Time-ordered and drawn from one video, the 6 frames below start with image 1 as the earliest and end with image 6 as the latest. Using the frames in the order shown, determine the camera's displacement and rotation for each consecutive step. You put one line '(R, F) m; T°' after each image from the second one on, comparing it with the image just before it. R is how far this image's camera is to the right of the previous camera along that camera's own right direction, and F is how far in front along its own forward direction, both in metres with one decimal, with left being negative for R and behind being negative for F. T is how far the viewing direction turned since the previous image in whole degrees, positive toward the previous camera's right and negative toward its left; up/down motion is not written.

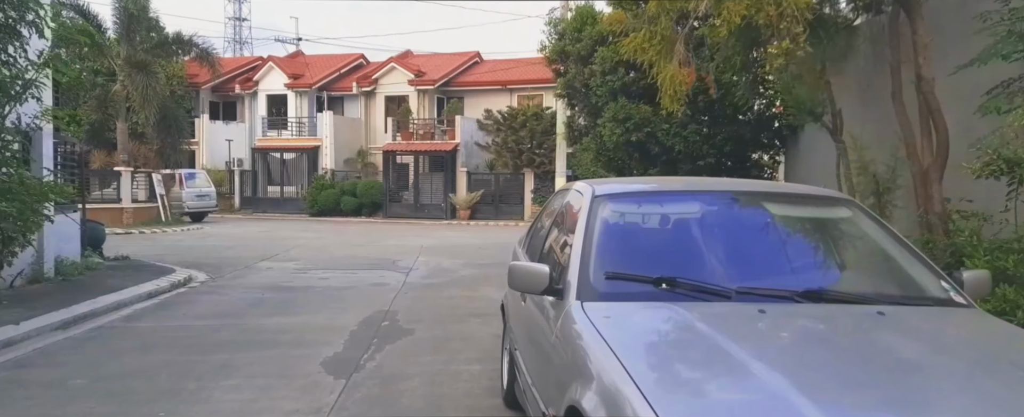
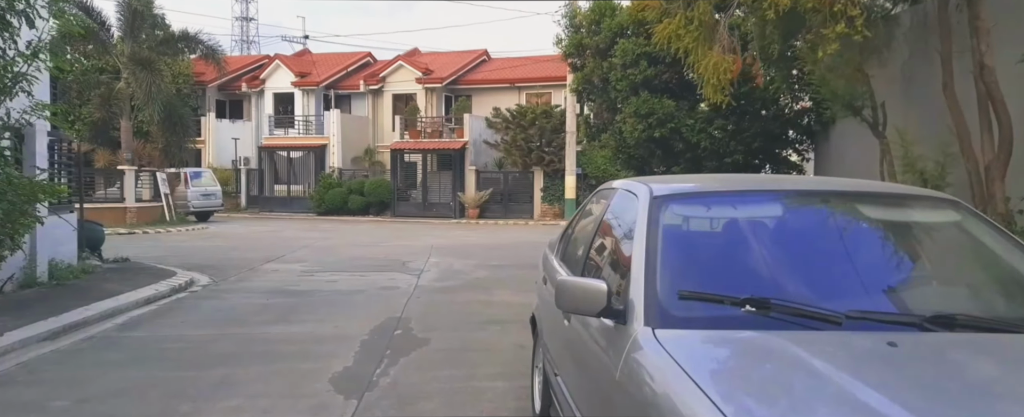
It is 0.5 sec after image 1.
(-0.2, +0.6) m; -1°
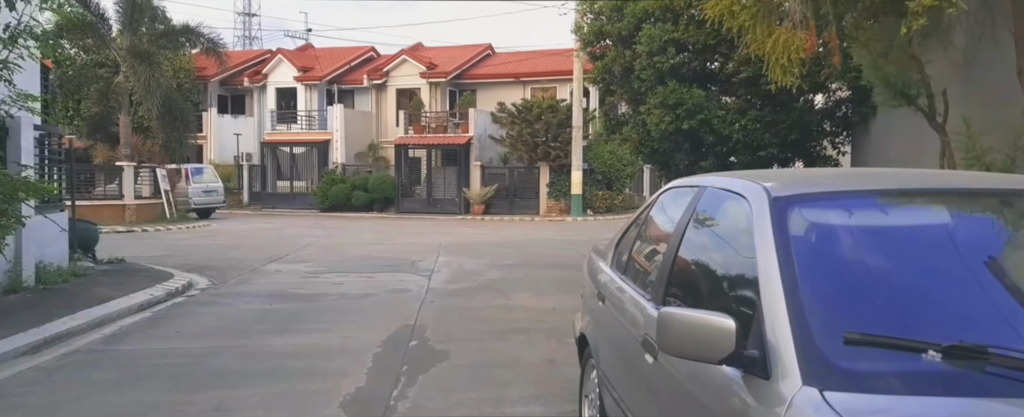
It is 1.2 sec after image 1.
(-0.3, +0.7) m; 0°
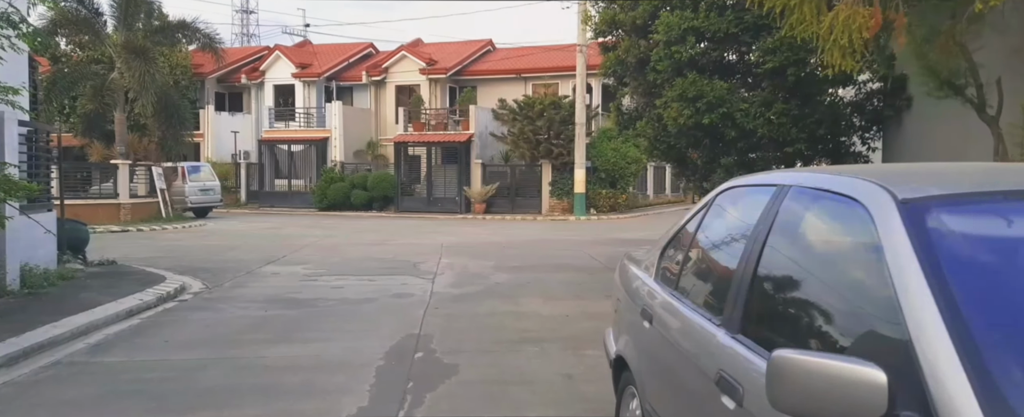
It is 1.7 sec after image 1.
(-0.2, +0.5) m; 0°
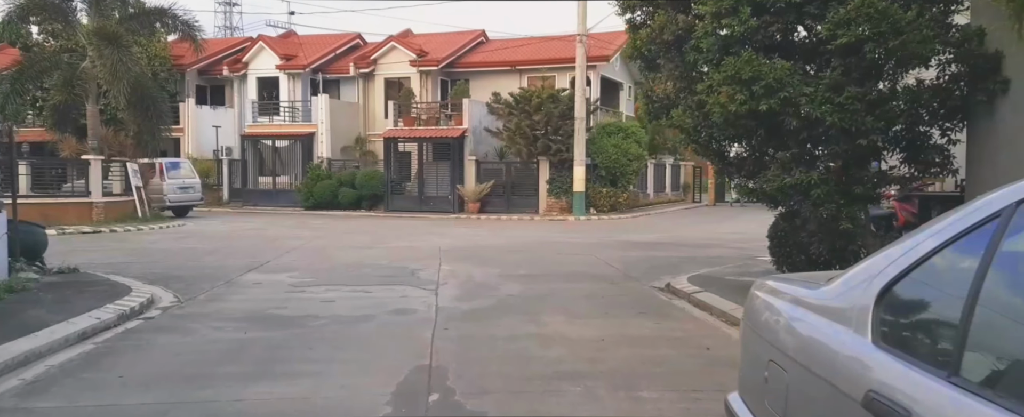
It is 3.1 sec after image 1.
(-0.5, +1.3) m; +1°
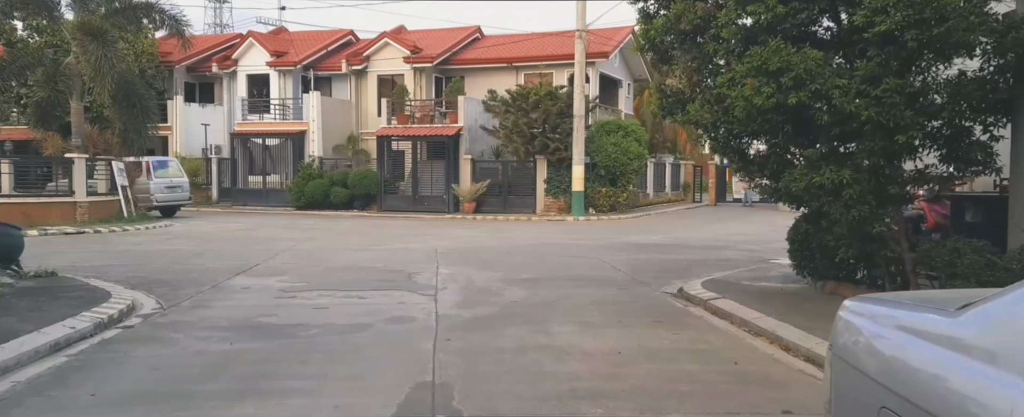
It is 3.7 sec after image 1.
(-0.2, +0.6) m; +1°
